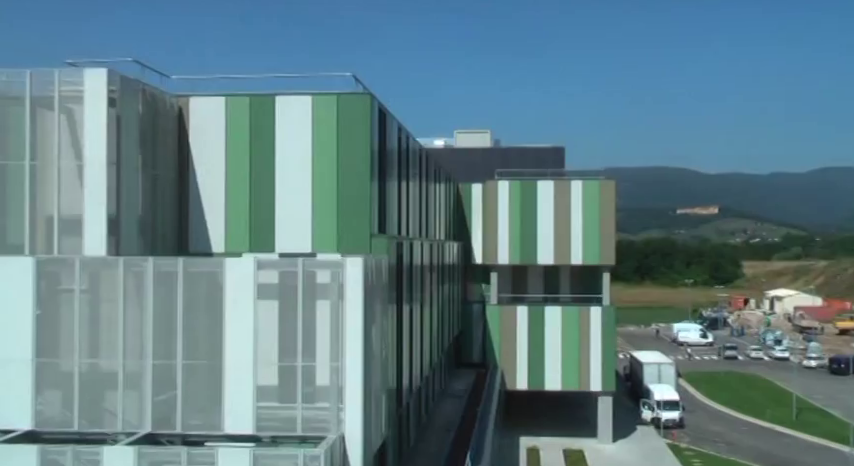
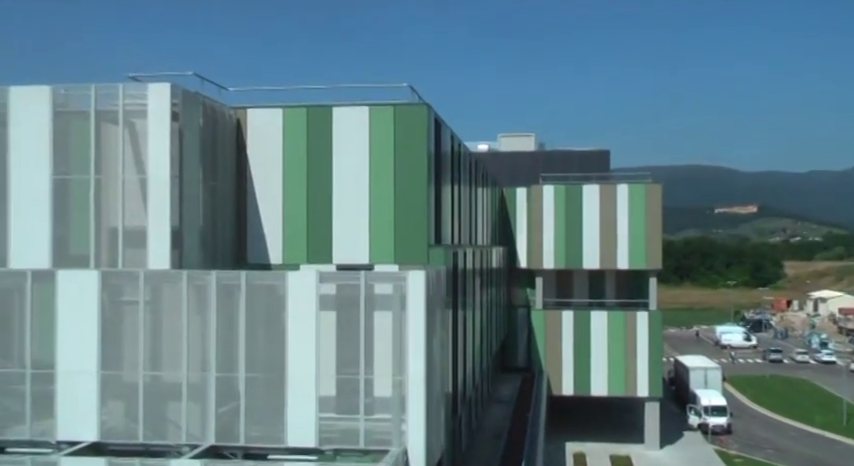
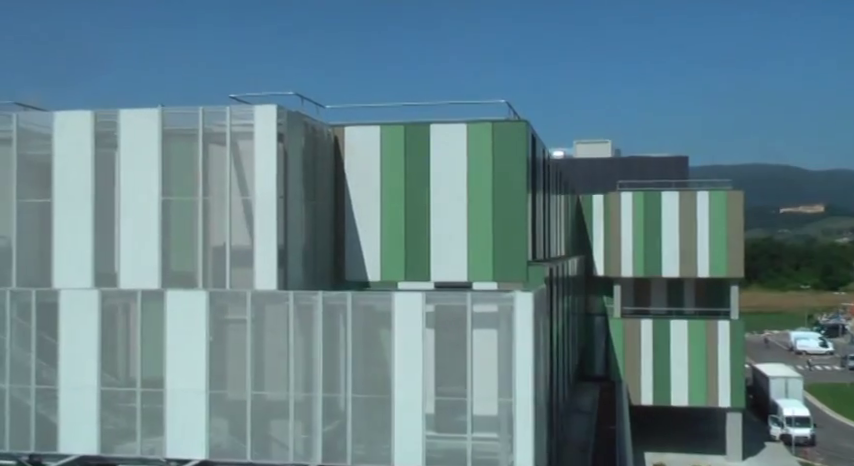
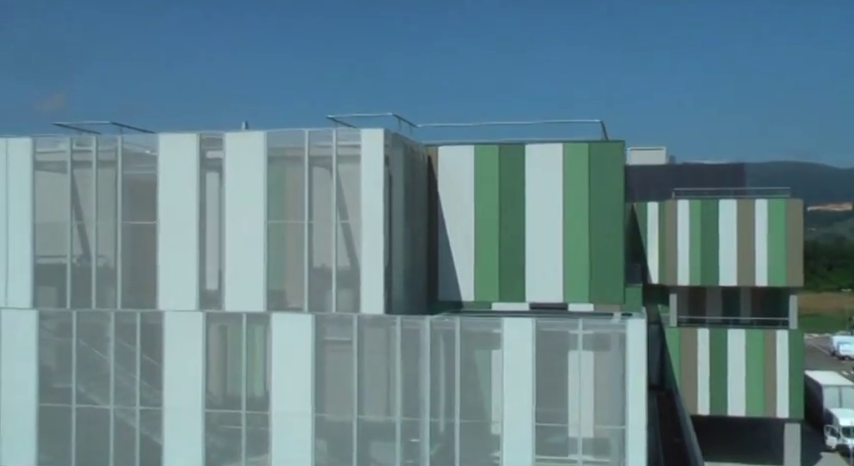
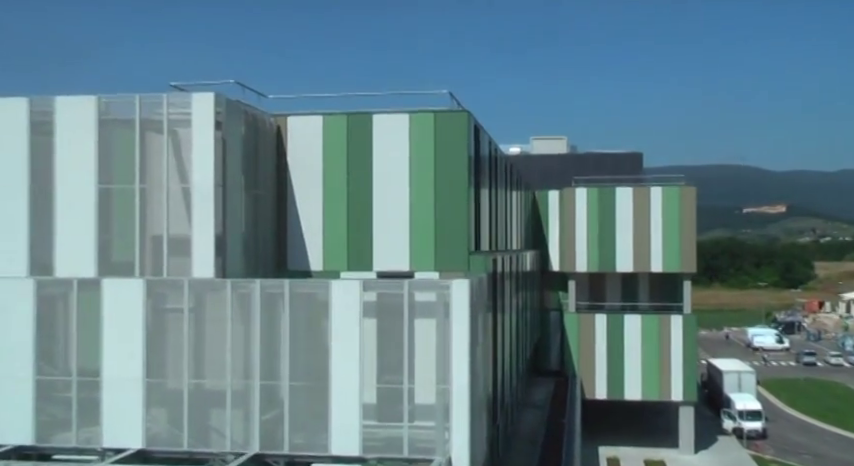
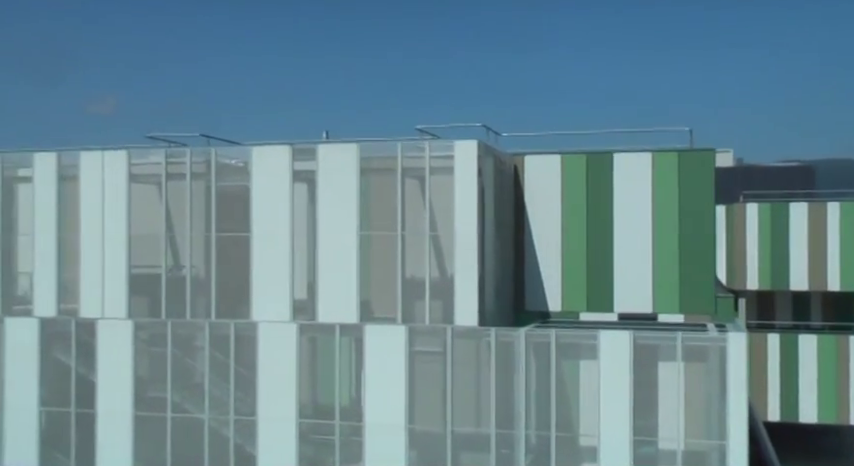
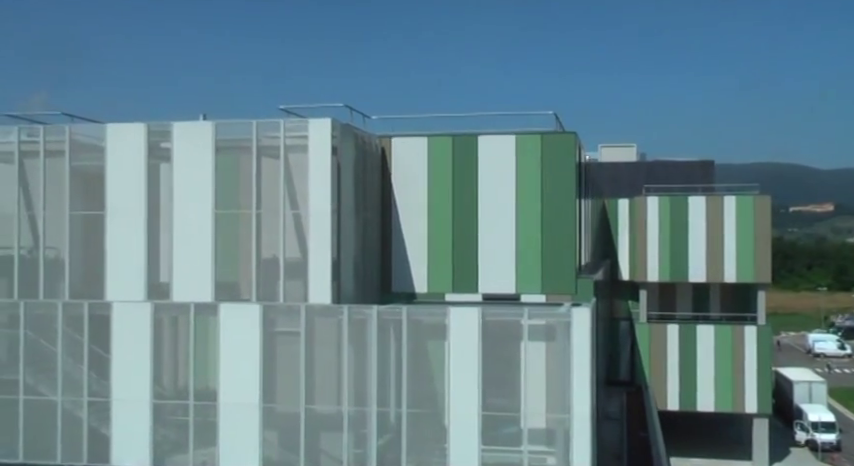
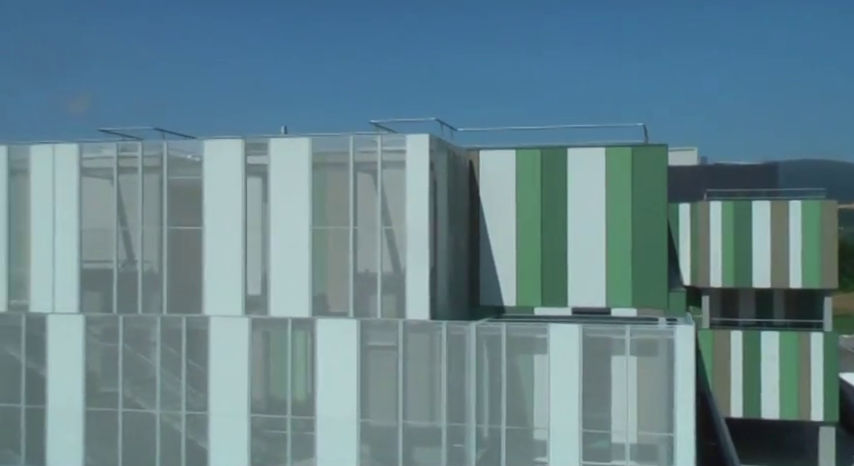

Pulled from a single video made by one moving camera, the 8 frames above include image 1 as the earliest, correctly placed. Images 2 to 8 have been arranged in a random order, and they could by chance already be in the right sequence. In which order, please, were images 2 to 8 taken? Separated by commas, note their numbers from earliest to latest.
2, 5, 3, 7, 4, 8, 6
